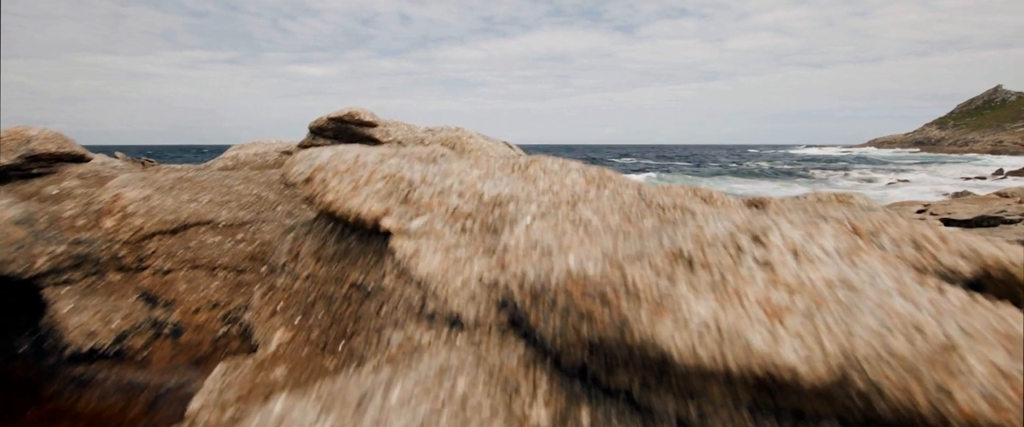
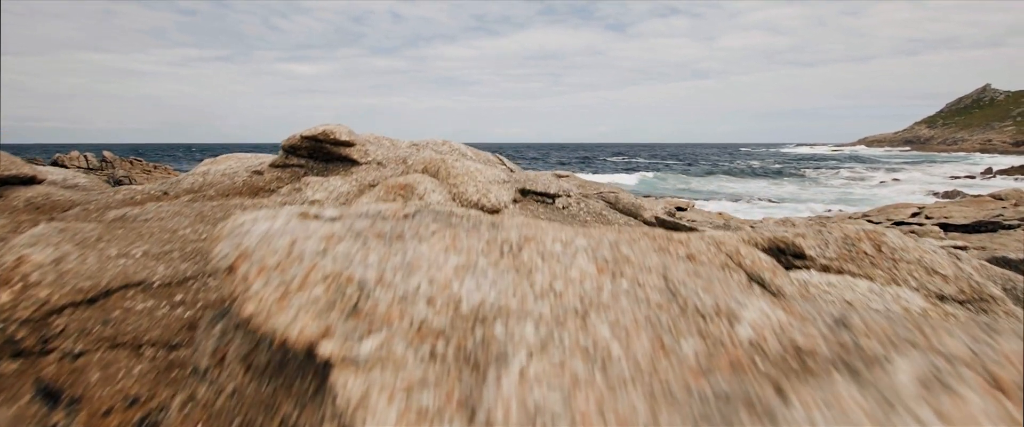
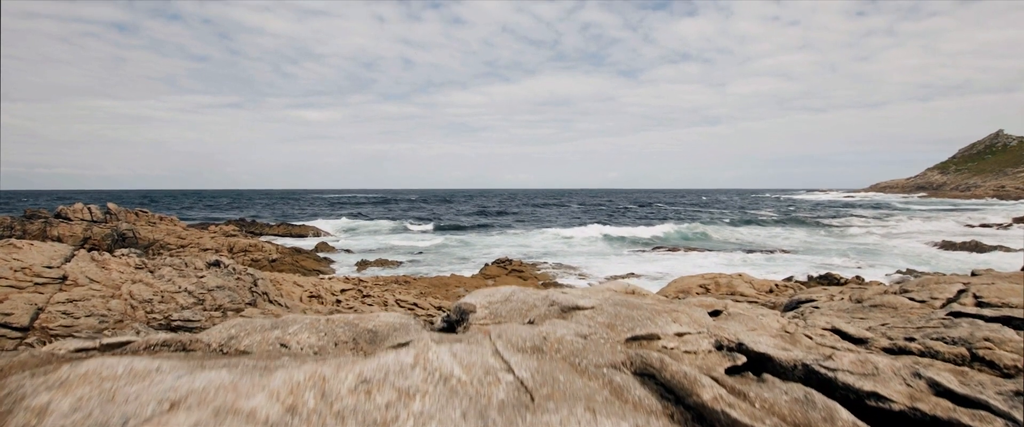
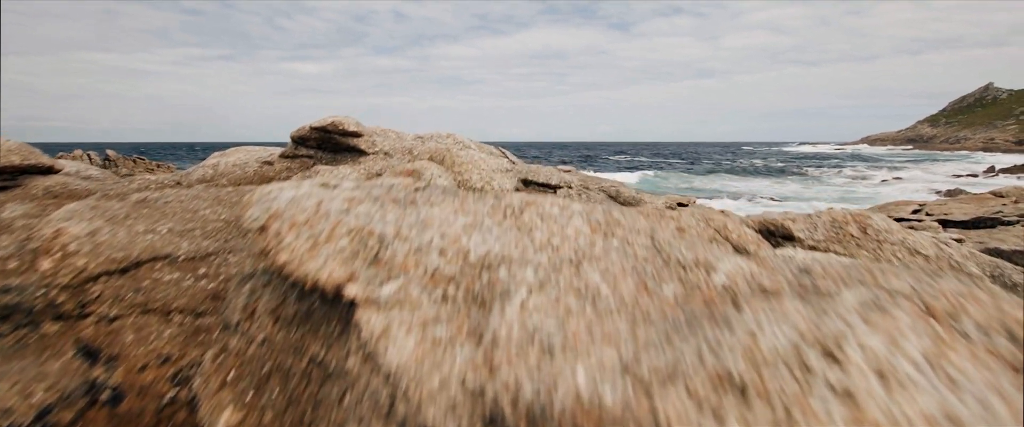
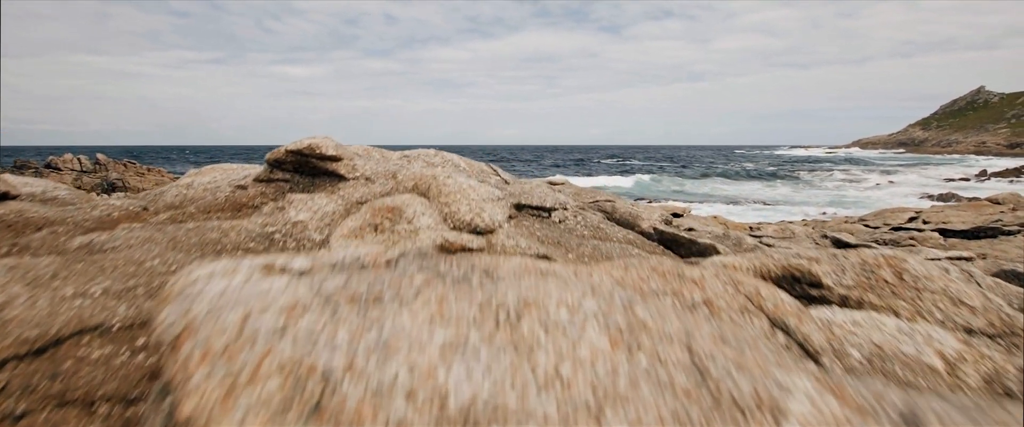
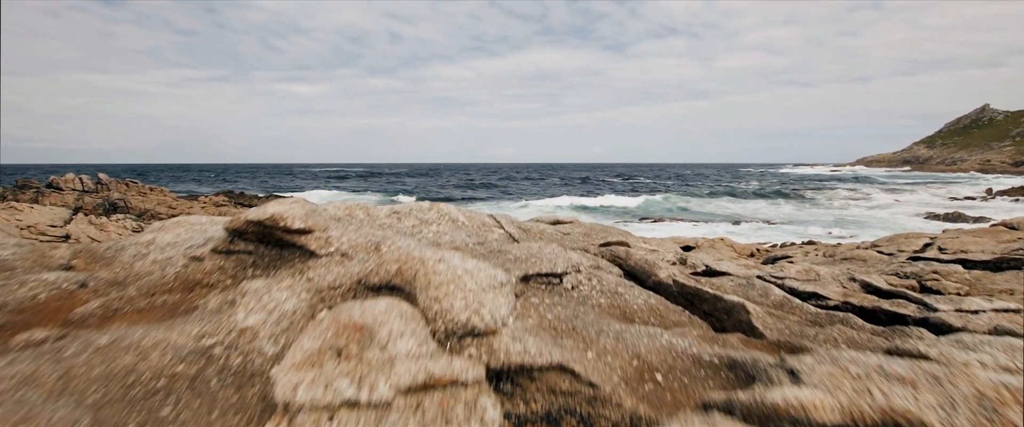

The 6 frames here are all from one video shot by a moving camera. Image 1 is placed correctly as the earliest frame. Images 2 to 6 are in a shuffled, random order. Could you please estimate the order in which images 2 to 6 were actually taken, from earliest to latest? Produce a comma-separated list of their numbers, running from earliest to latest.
4, 2, 5, 6, 3
